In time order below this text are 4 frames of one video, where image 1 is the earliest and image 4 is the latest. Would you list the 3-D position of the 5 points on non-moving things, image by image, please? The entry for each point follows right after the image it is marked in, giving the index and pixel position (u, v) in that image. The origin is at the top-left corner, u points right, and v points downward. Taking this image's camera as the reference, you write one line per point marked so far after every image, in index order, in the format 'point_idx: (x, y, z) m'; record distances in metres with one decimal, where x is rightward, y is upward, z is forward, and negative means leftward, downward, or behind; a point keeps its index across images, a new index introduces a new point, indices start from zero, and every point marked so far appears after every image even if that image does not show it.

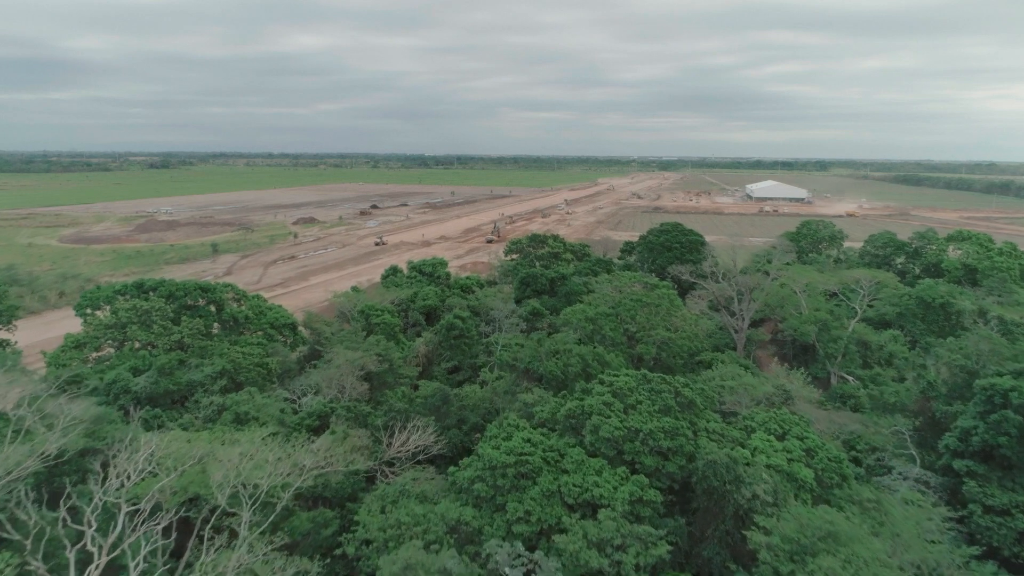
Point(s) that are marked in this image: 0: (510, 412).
0: (0.0, -2.5, +14.2) m
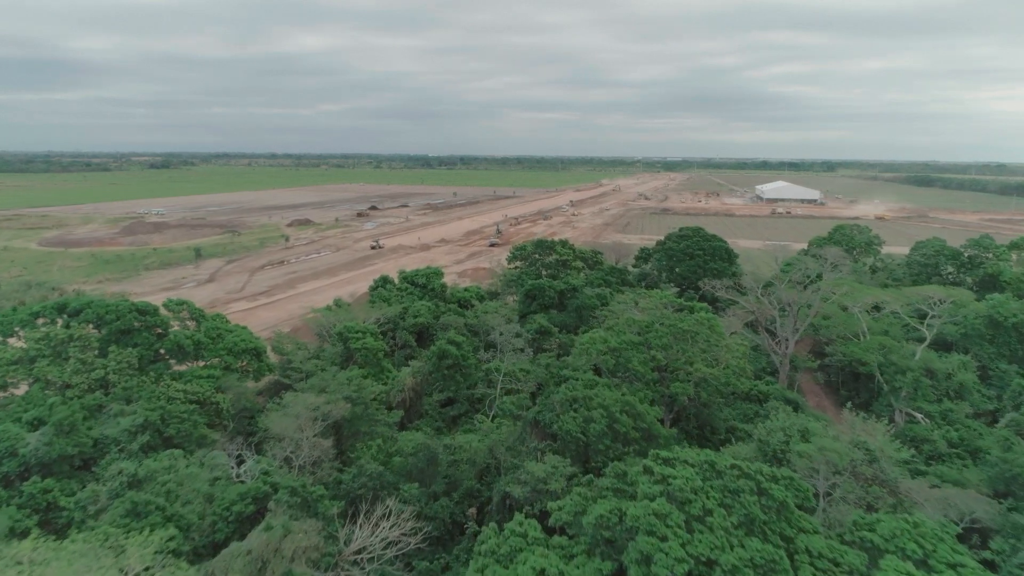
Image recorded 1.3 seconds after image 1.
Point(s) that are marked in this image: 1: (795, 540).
0: (0.0, -3.0, +10.7) m
1: (+2.8, -2.5, +7.3) m
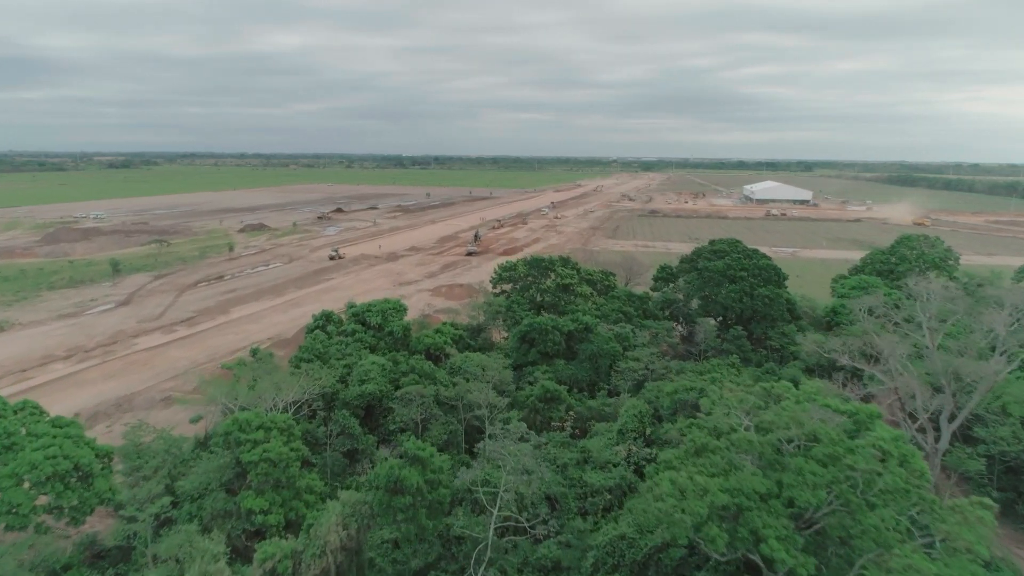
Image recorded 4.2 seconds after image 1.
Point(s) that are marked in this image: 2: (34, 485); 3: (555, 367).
0: (+0.3, -4.1, +3.0) m
1: (+3.3, -3.6, -0.3) m
2: (-7.0, -2.9, +10.5) m
3: (+1.1, -2.1, +19.3) m
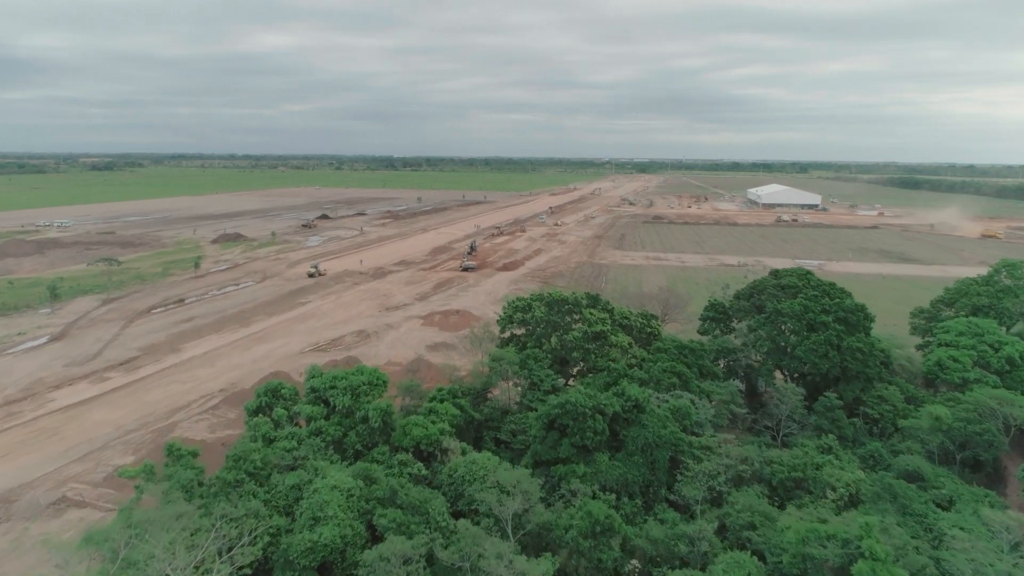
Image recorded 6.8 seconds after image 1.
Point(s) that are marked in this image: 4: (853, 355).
0: (+1.0, -5.4, -2.6) m
1: (+4.0, -4.9, -5.9) m
2: (-6.5, -4.2, +4.8) m
3: (+1.6, -3.4, +13.7) m
4: (+8.7, -1.7, +18.0) m
